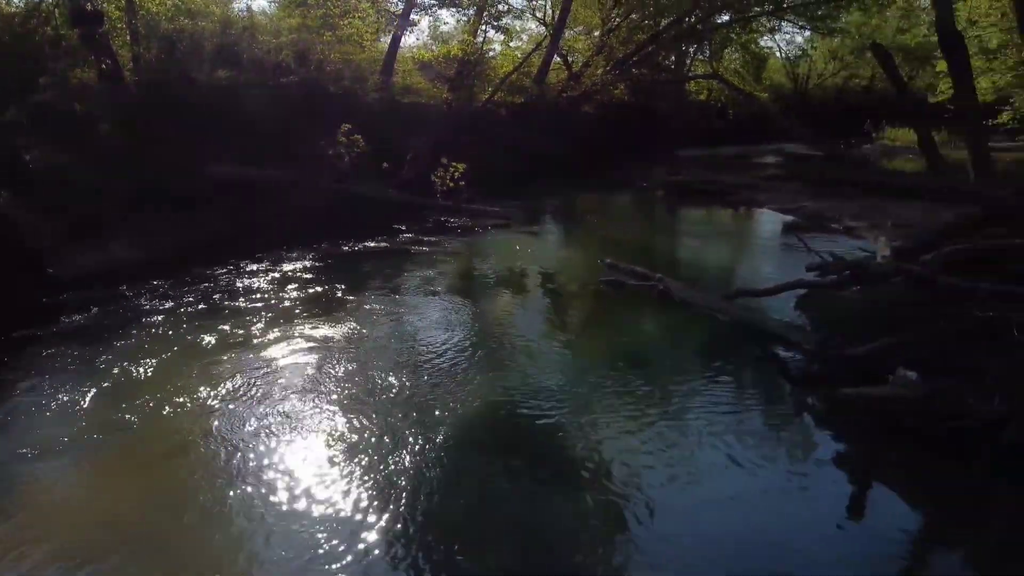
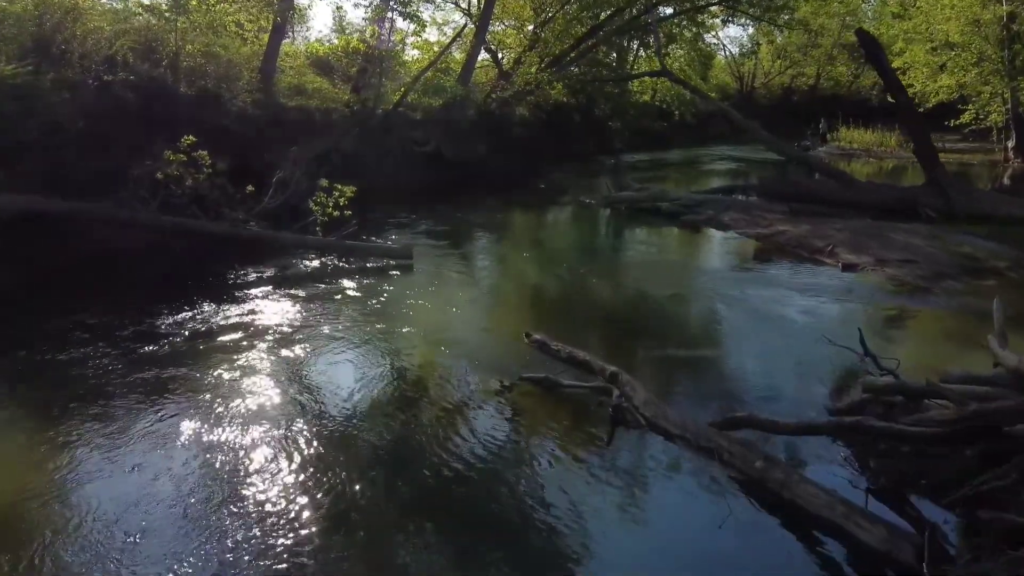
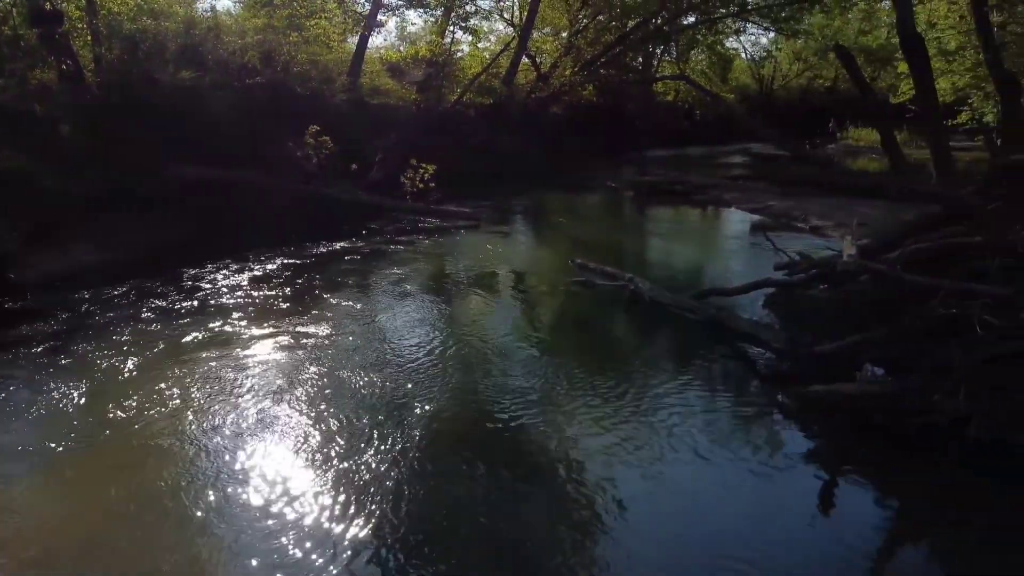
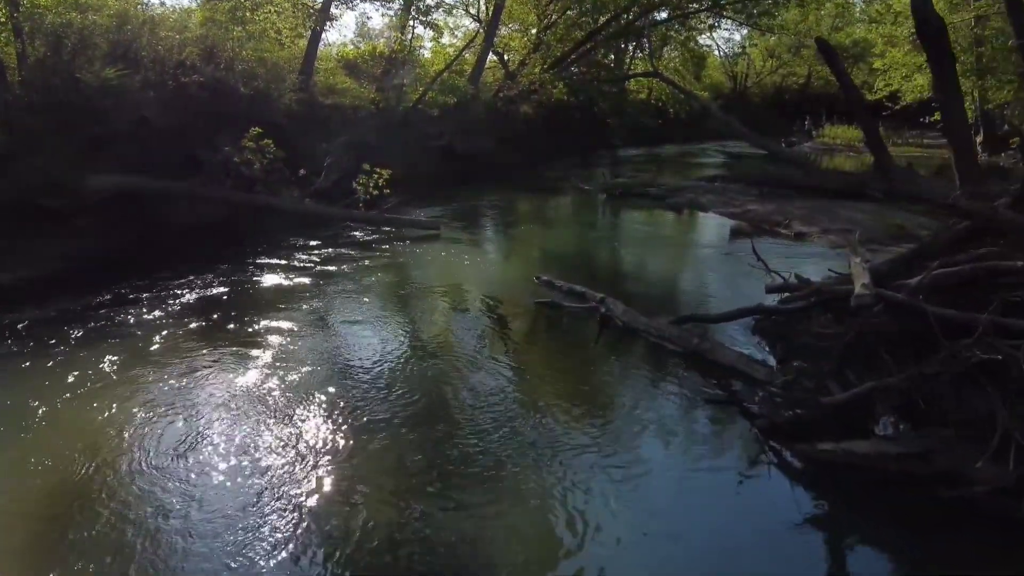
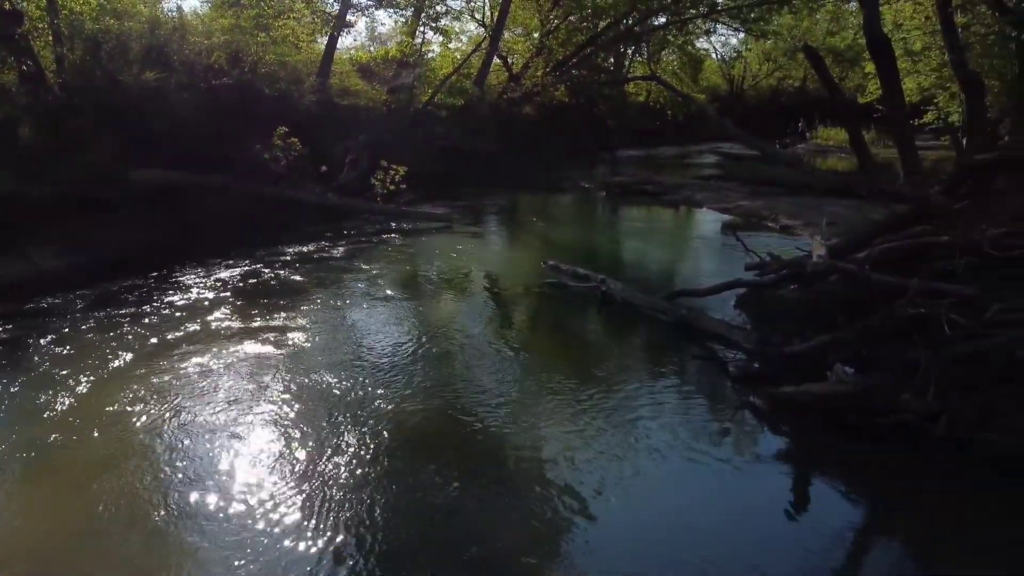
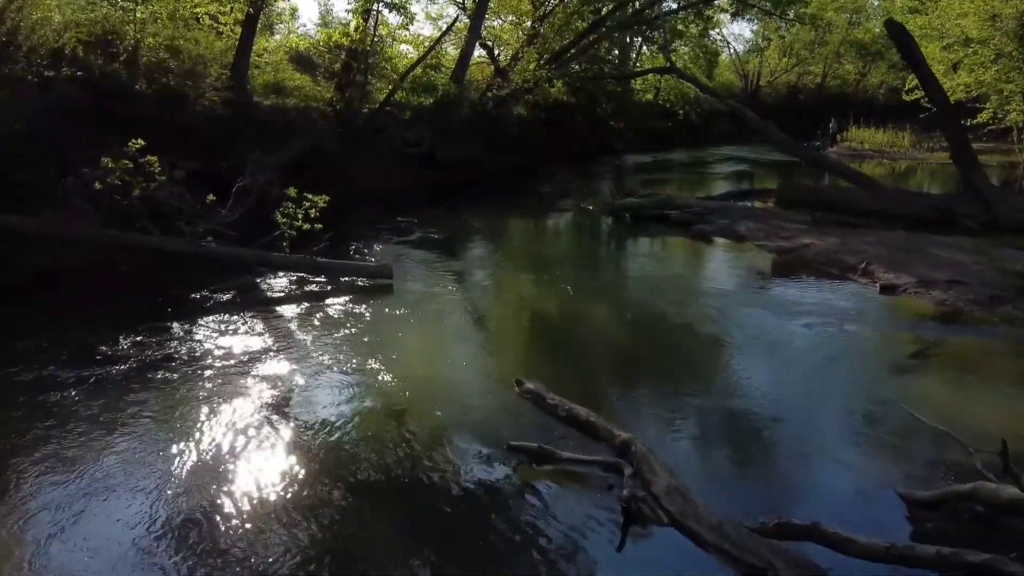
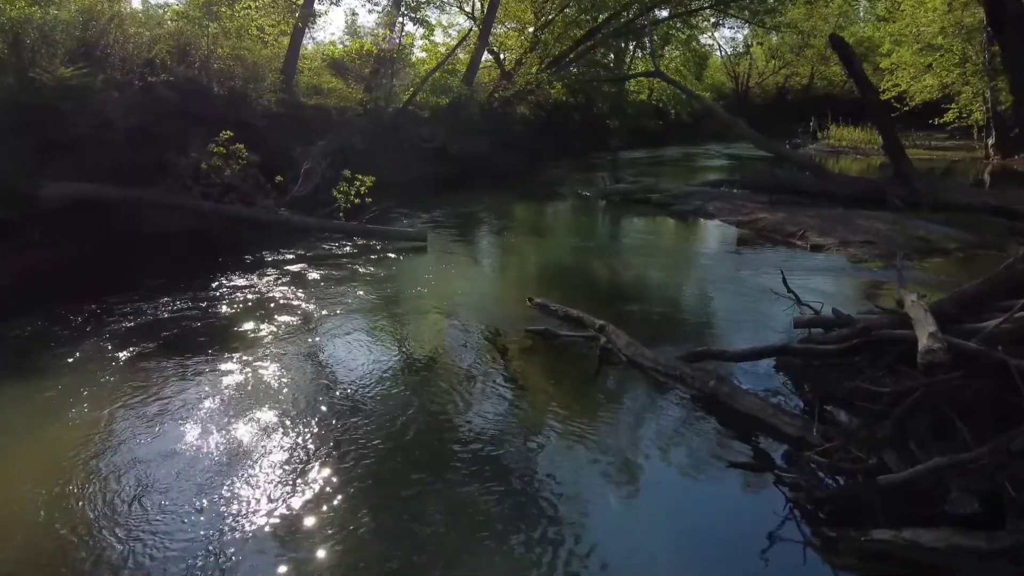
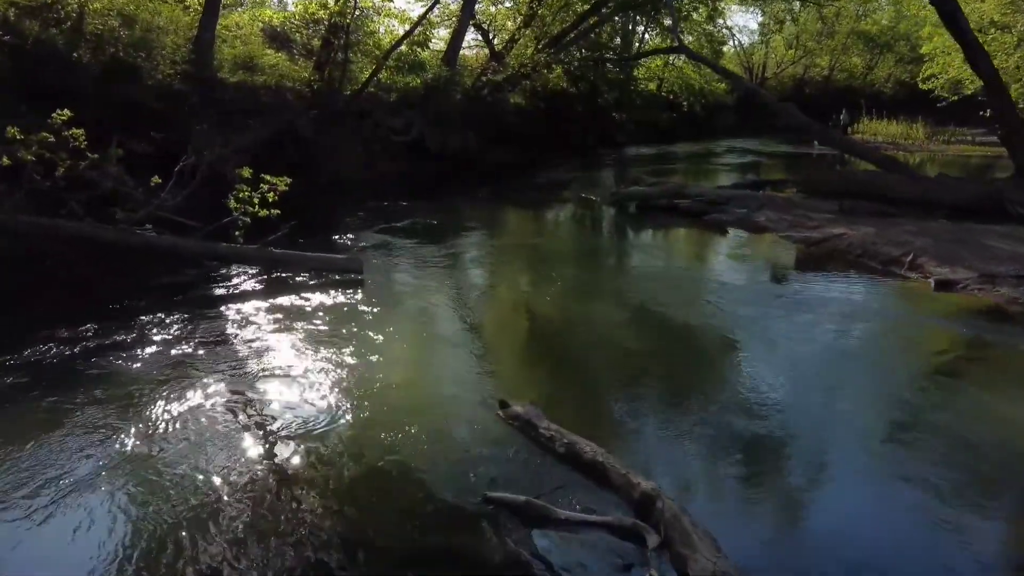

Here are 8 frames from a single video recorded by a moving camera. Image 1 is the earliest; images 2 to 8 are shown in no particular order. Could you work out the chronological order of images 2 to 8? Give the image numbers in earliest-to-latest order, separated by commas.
3, 5, 4, 7, 2, 6, 8
